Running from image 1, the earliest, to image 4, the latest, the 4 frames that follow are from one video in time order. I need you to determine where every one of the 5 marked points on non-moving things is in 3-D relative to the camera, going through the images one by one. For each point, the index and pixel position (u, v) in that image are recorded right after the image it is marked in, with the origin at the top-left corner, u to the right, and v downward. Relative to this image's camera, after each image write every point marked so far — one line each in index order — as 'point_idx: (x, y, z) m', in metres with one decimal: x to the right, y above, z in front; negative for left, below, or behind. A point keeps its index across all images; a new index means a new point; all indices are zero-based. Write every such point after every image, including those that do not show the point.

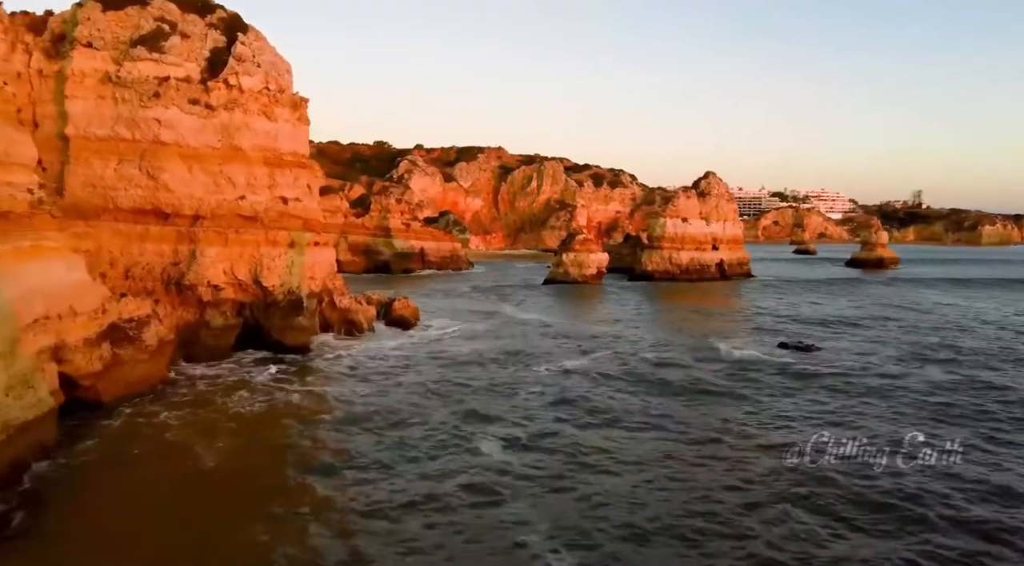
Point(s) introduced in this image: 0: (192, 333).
0: (-8.3, -1.3, +19.9) m
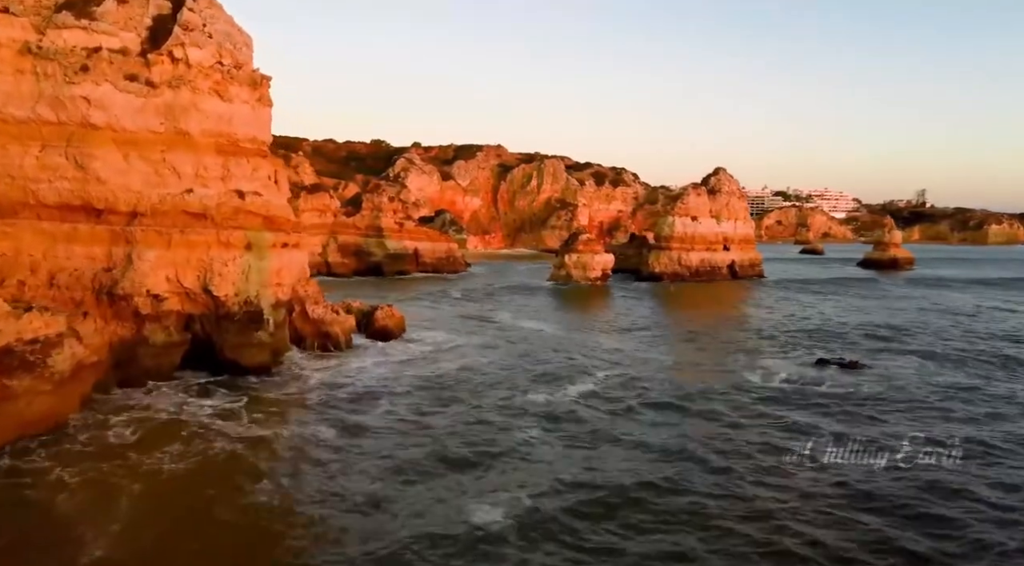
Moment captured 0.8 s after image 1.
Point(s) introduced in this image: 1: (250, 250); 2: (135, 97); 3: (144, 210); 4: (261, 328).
0: (-8.4, -1.5, +16.7) m
1: (-6.2, +0.8, +18.3) m
2: (-8.4, +4.1, +17.0) m
3: (-8.1, +1.6, +16.9) m
4: (-5.9, -1.1, +18.2) m
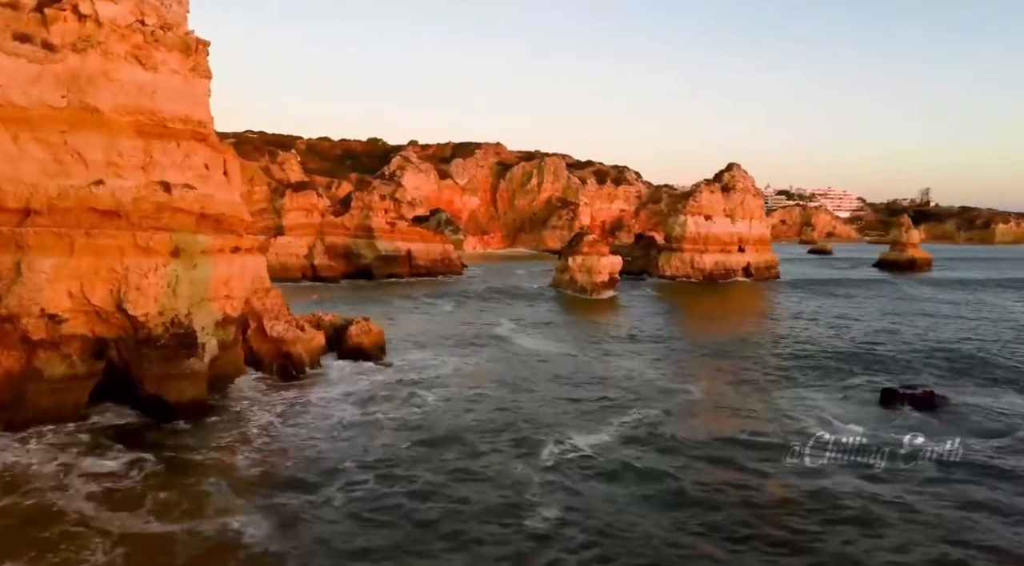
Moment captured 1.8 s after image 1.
0: (-8.4, -1.8, +13.0) m
1: (-6.3, +0.5, +14.6) m
2: (-8.4, +3.8, +13.4) m
3: (-8.2, +1.3, +13.2) m
4: (-6.0, -1.3, +14.5) m
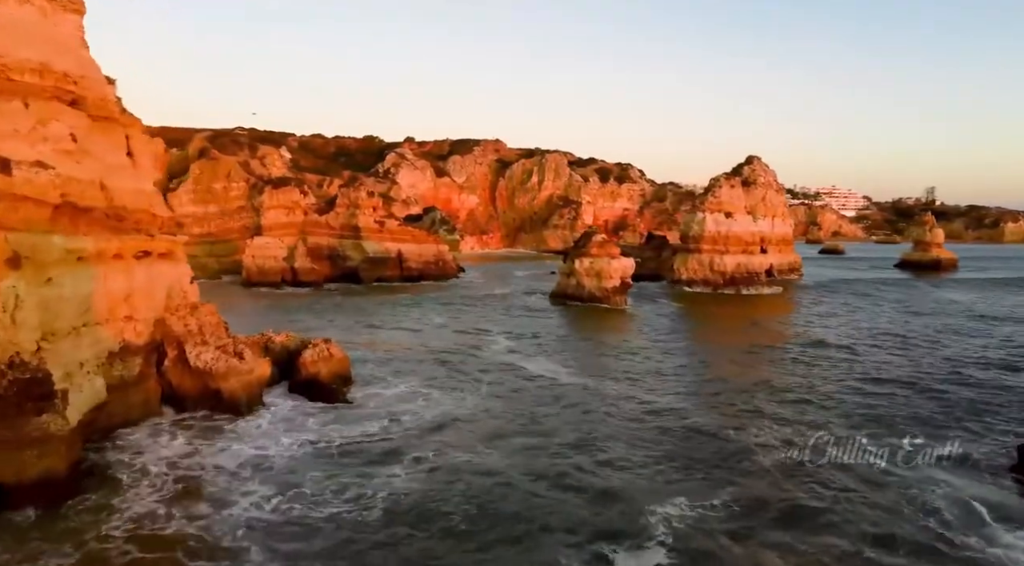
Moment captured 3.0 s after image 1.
0: (-8.5, -2.1, +8.5) m
1: (-6.3, +0.2, +10.1) m
2: (-8.5, +3.5, +8.8) m
3: (-8.2, +1.0, +8.7) m
4: (-6.0, -1.6, +10.0) m
